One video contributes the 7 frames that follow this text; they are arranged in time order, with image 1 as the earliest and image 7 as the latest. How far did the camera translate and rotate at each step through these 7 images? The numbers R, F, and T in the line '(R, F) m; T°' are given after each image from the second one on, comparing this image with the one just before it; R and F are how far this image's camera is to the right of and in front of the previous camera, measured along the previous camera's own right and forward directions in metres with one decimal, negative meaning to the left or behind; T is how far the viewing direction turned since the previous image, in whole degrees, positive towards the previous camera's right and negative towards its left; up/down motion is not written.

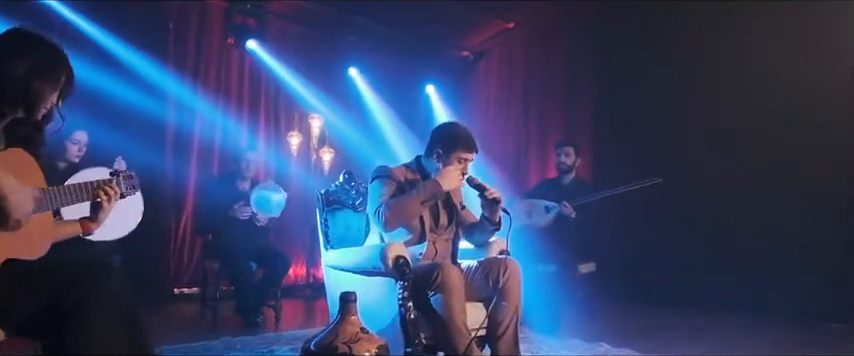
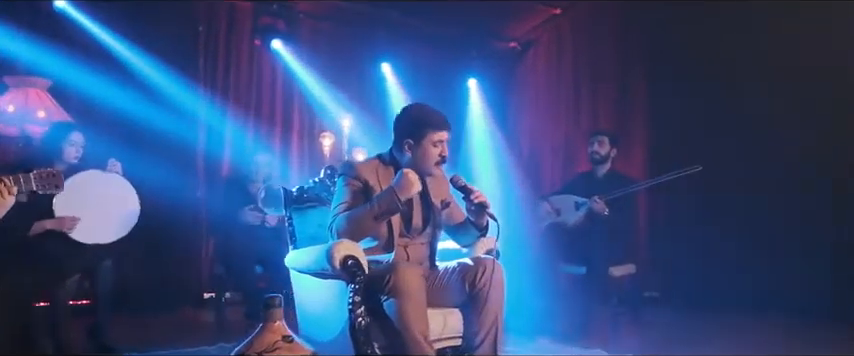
(+0.6, +0.4) m; -8°
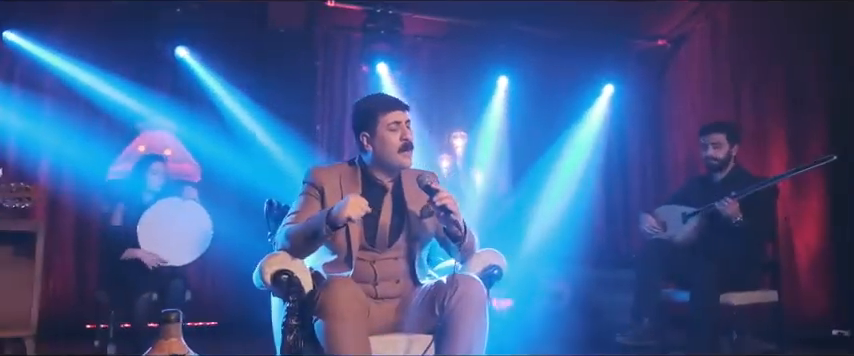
(+1.0, +0.6) m; -20°
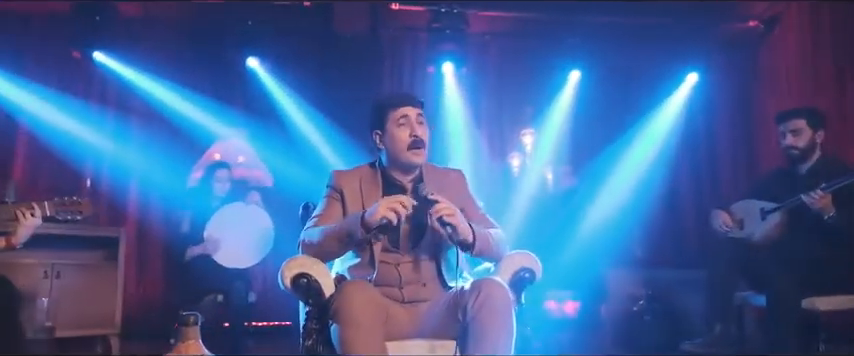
(+0.3, +0.1) m; -9°
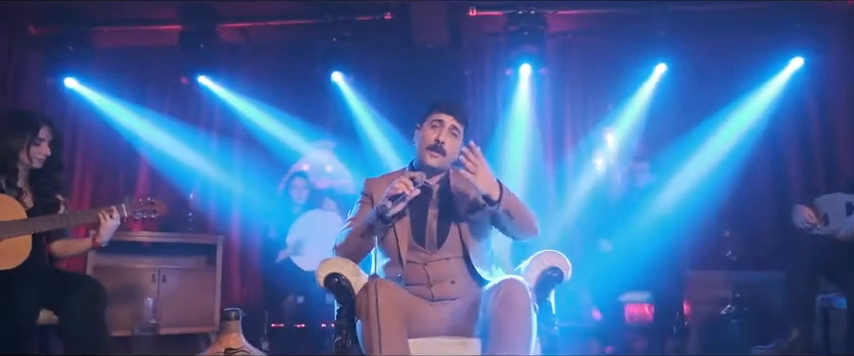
(+0.4, 0.0) m; -11°
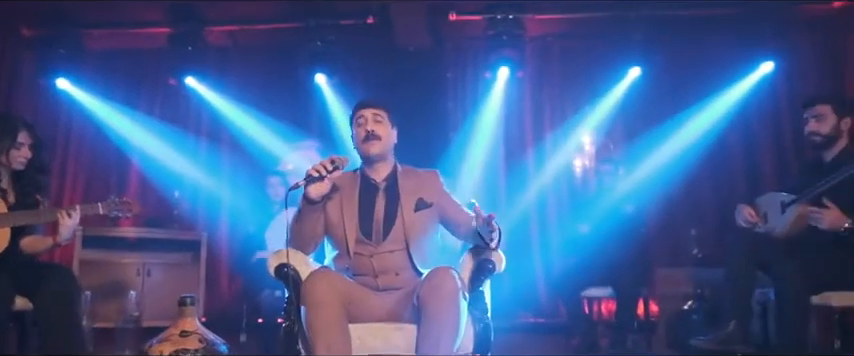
(+0.3, -0.2) m; -1°
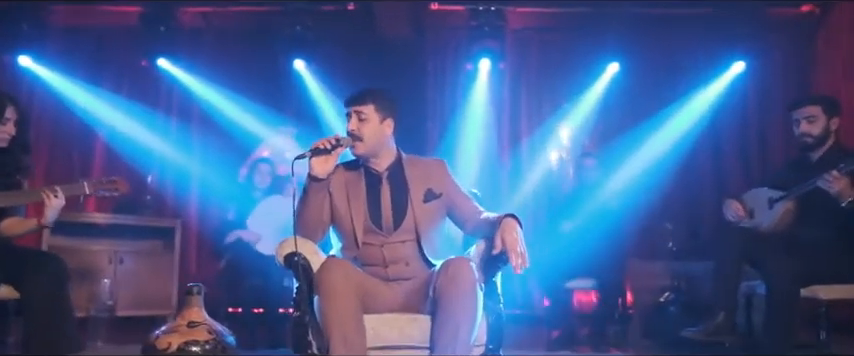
(-0.3, 0.0) m; +4°
